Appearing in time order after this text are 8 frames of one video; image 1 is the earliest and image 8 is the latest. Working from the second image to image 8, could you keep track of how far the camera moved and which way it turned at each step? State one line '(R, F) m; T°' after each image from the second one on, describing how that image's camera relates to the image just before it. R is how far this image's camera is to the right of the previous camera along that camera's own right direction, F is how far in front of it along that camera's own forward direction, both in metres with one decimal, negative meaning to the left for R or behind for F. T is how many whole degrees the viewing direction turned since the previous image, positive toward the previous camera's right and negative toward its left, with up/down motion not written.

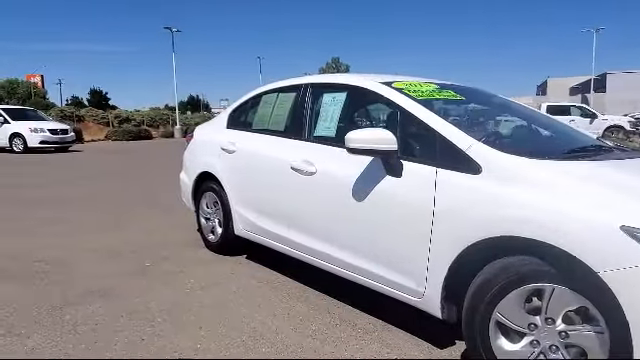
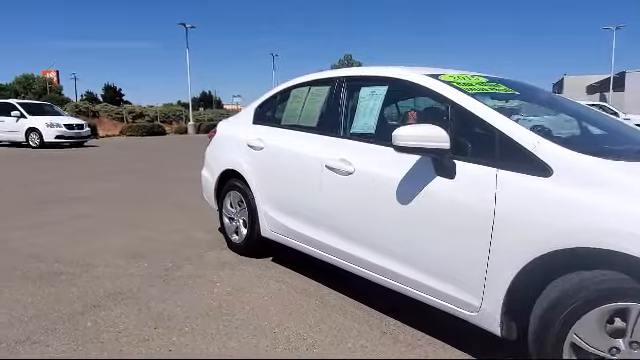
(-0.2, +0.3) m; -1°
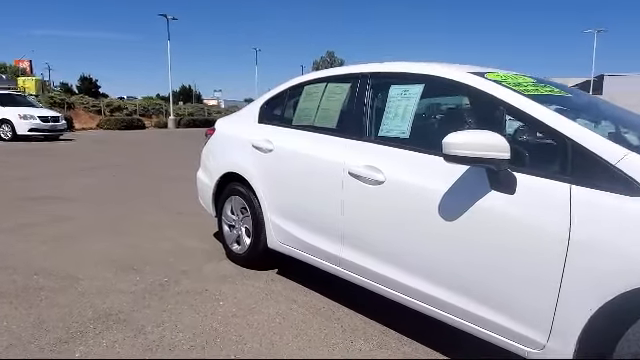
(-0.3, +0.4) m; +3°
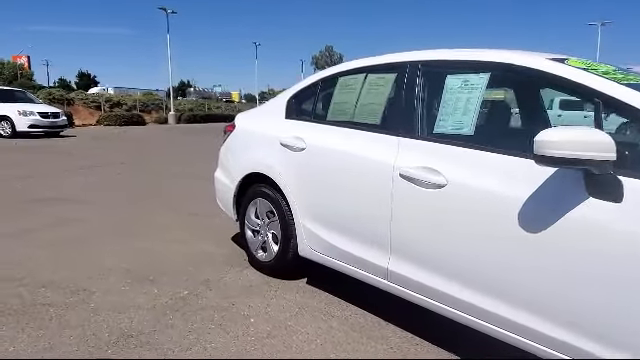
(-0.3, +0.4) m; 0°
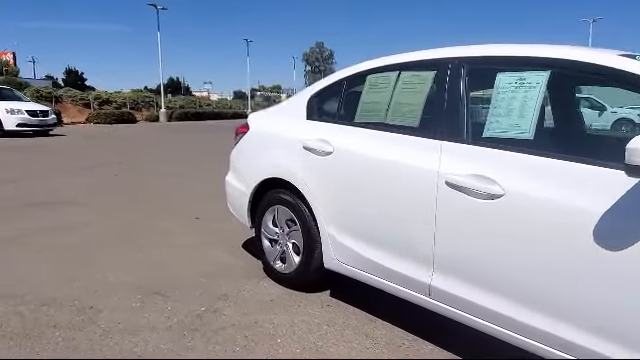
(-0.3, +0.3) m; +1°
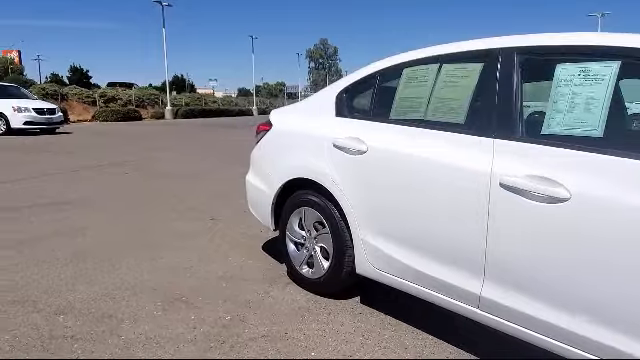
(-0.2, +0.2) m; -1°
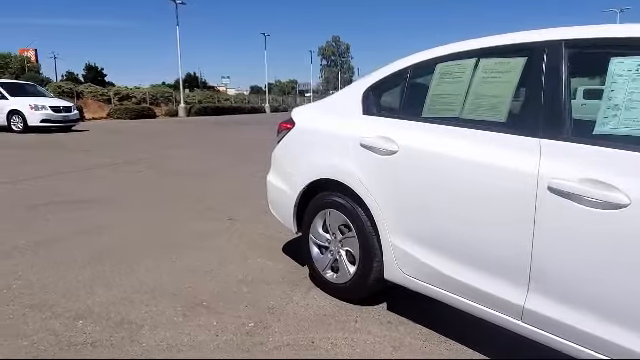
(-0.1, +0.2) m; -1°
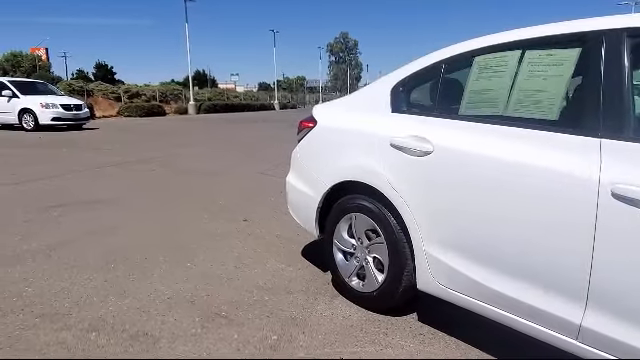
(-0.1, +0.2) m; -1°
